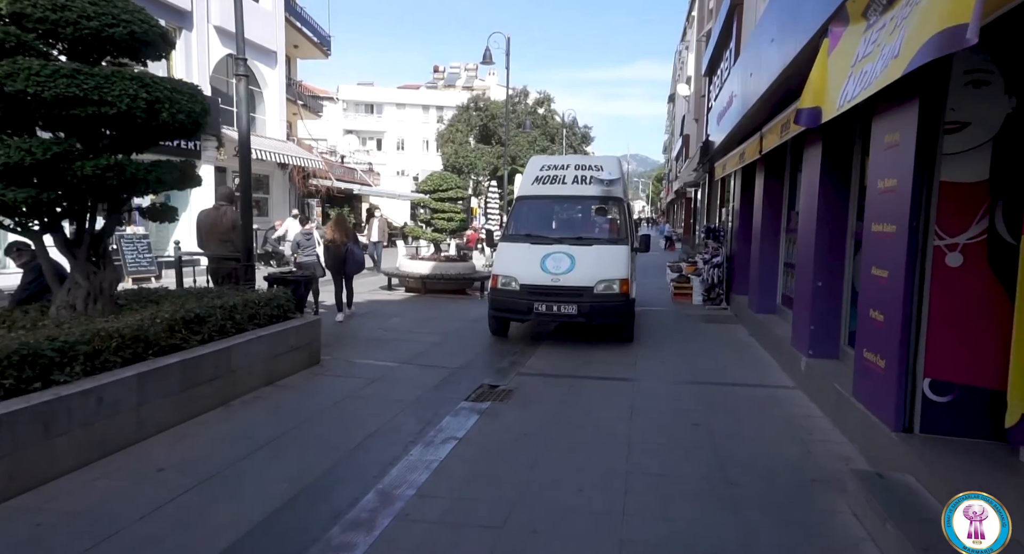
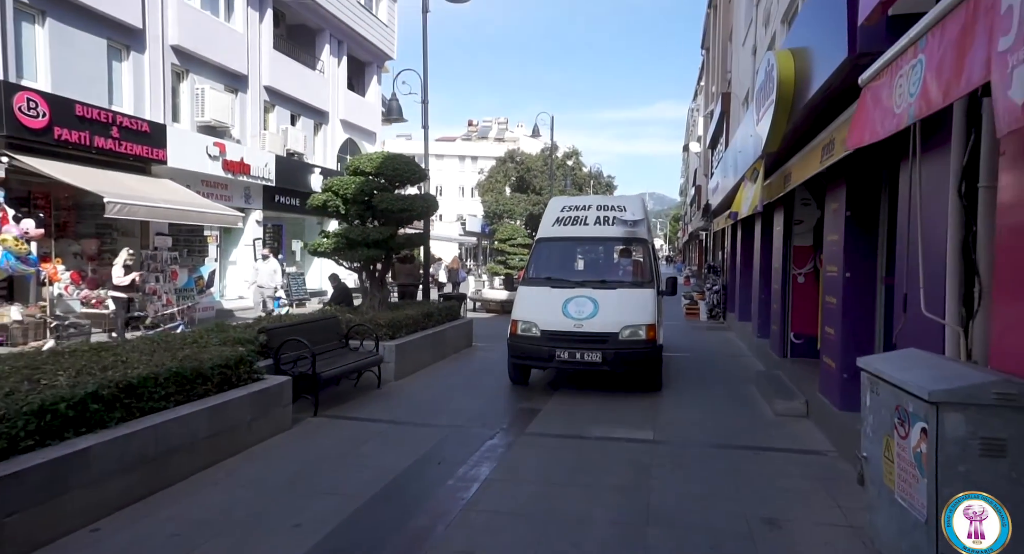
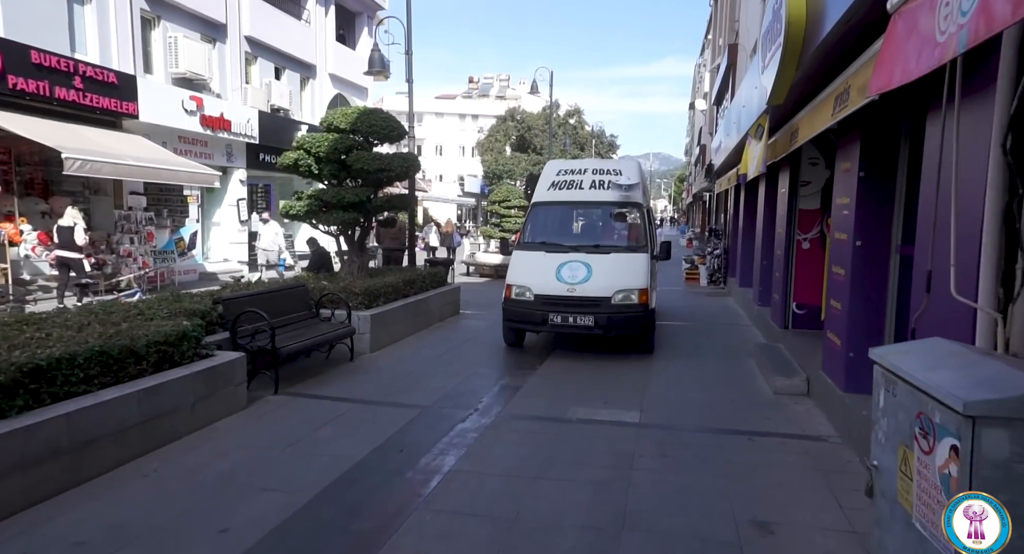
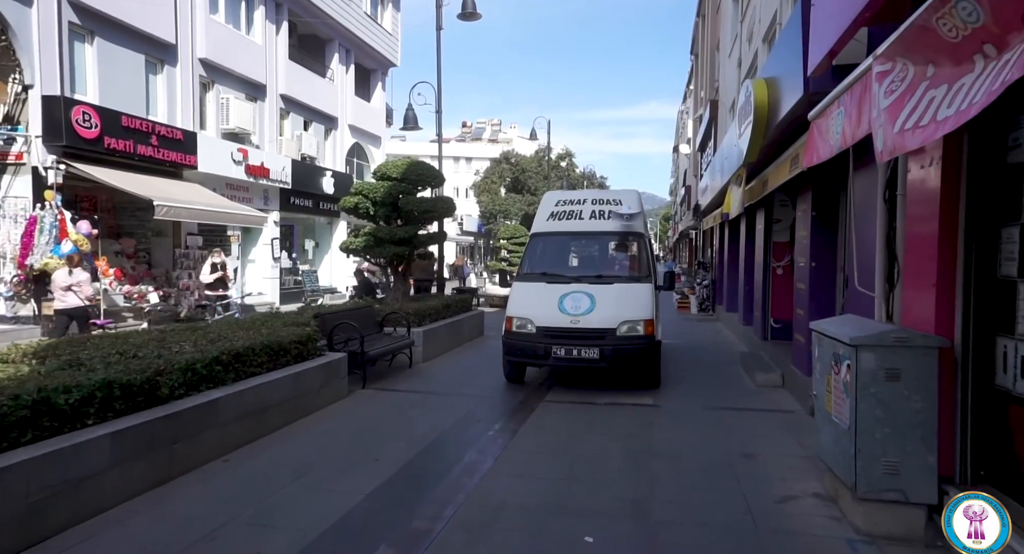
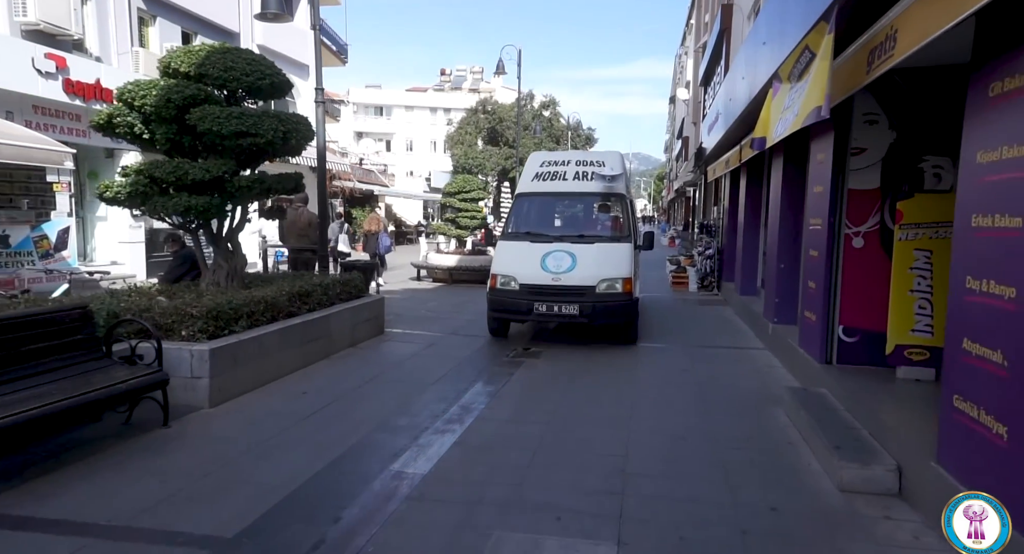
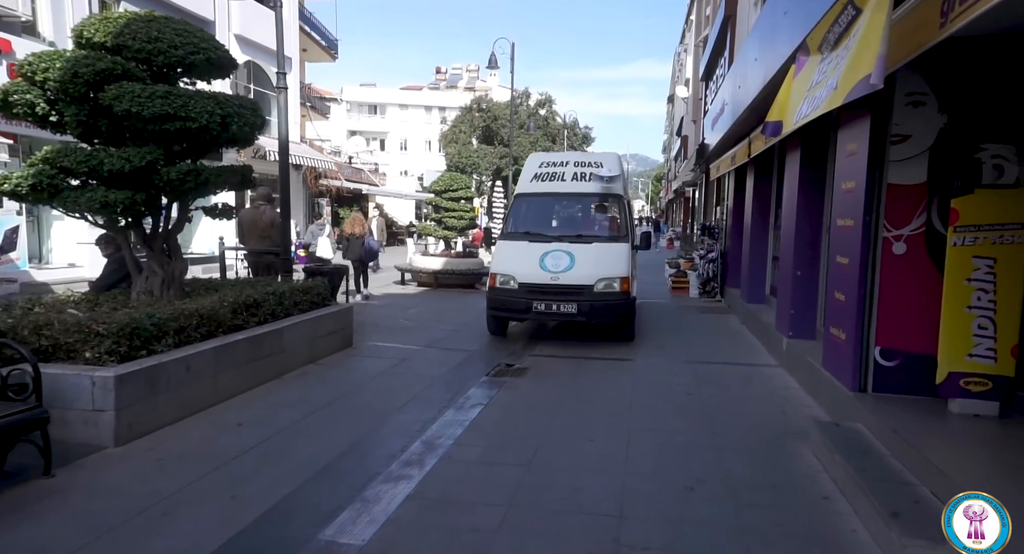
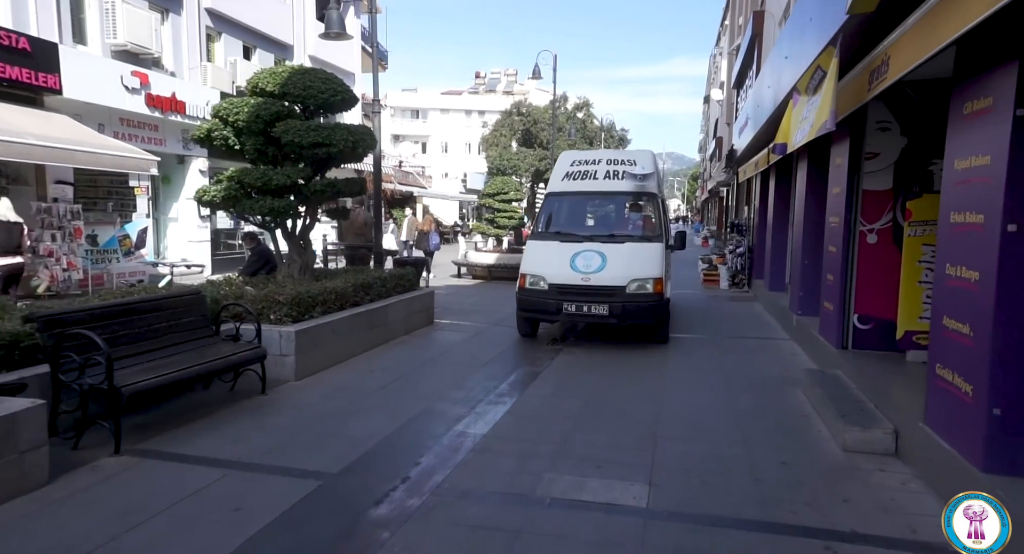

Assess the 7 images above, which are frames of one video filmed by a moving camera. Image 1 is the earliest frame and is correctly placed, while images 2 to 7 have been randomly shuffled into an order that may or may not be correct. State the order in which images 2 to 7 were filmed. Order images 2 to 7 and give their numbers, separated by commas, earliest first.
6, 5, 7, 3, 2, 4
